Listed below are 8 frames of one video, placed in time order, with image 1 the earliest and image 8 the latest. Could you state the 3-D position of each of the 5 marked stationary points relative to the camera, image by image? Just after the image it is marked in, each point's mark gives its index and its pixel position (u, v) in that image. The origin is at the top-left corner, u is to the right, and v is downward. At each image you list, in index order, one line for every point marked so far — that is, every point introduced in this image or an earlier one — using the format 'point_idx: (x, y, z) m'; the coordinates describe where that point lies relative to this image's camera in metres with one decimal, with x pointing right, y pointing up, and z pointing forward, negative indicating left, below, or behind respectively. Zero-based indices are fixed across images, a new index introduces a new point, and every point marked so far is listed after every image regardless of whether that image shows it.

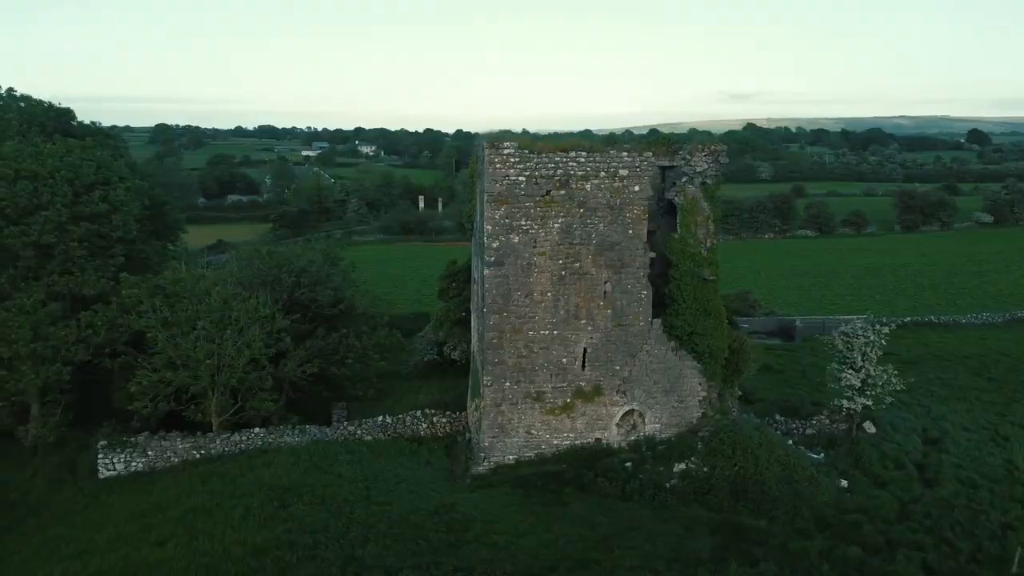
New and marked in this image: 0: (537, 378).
0: (+0.4, -1.4, +12.9) m
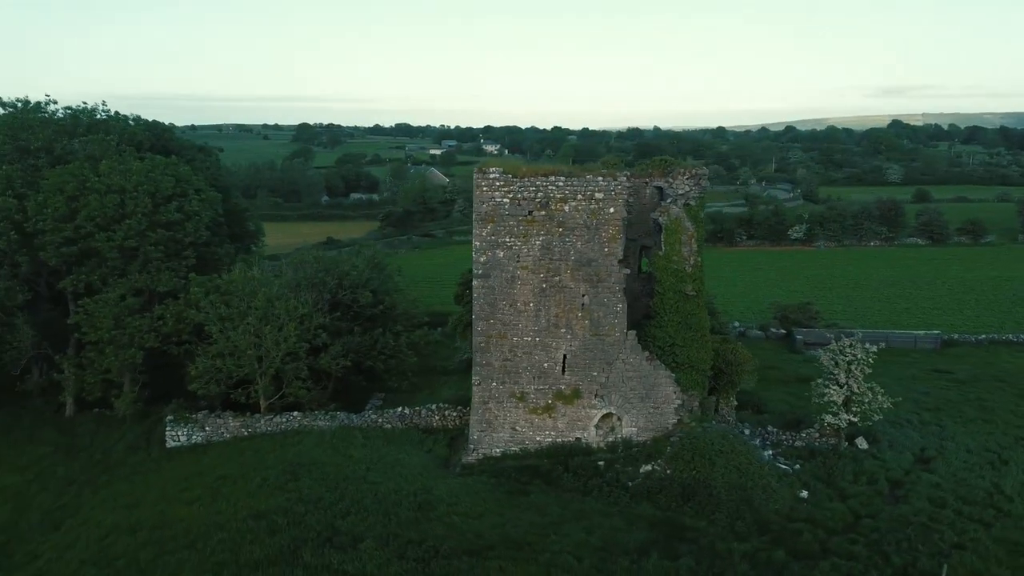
0: (+0.2, -1.6, +14.3) m
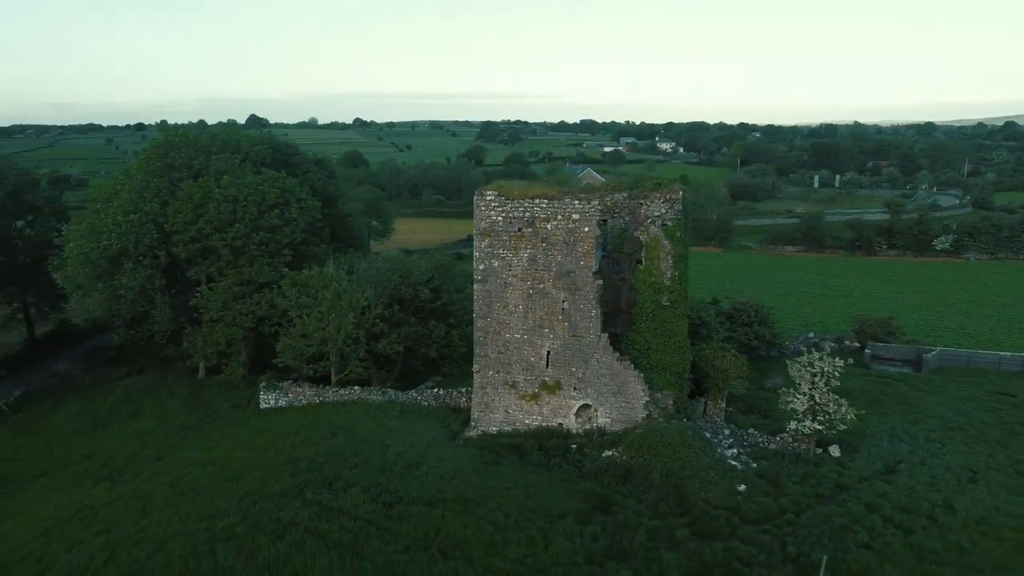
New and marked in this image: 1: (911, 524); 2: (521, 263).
0: (0.0, -1.7, +16.8) m
1: (+6.9, -4.1, +14.0) m
2: (+0.2, +0.5, +16.4) m
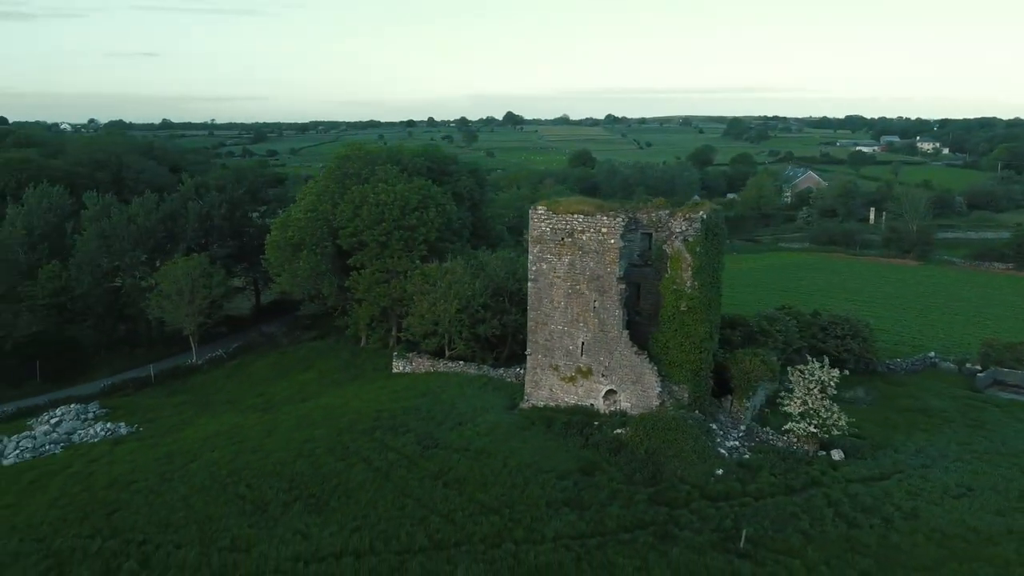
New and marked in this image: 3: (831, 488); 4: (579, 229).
0: (+1.1, -1.7, +20.2) m
1: (+6.7, -4.5, +15.5) m
2: (+1.2, +0.5, +19.7) m
3: (+6.6, -4.1, +16.6) m
4: (+1.6, +1.4, +19.3) m
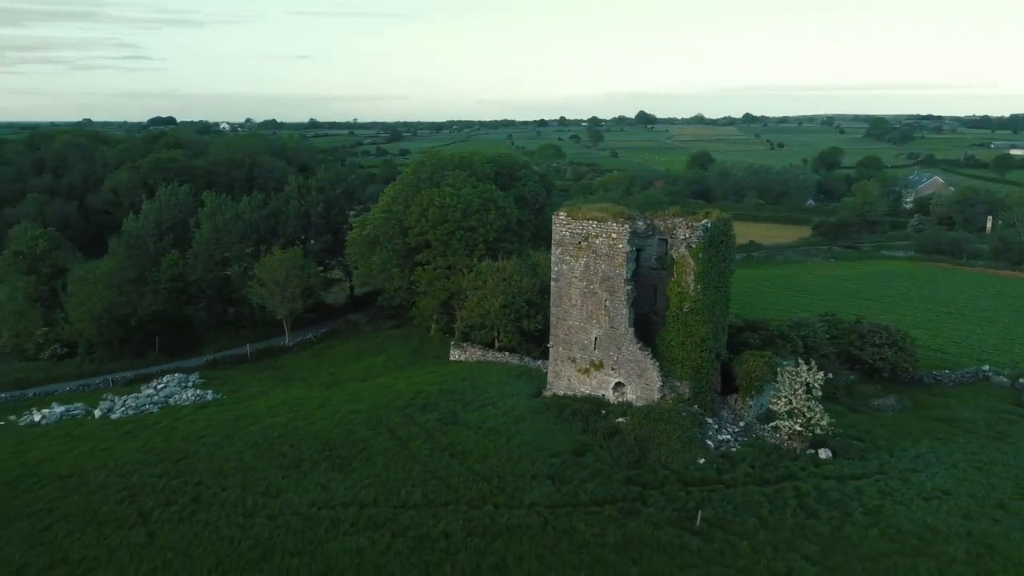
0: (+1.7, -1.7, +22.2) m
1: (+6.4, -4.6, +16.6) m
2: (+1.8, +0.5, +21.6) m
3: (+6.4, -4.3, +17.8) m
4: (+2.1, +1.4, +21.1) m
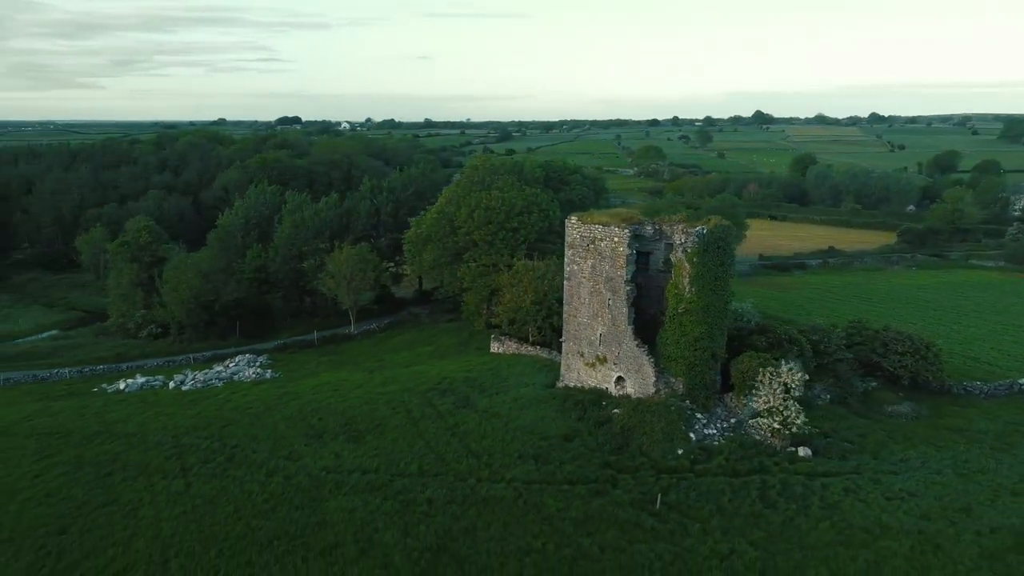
0: (+2.0, -1.6, +23.8) m
1: (+5.8, -4.7, +17.7) m
2: (+2.2, +0.6, +23.2) m
3: (+6.1, -4.4, +18.8) m
4: (+2.5, +1.4, +22.7) m
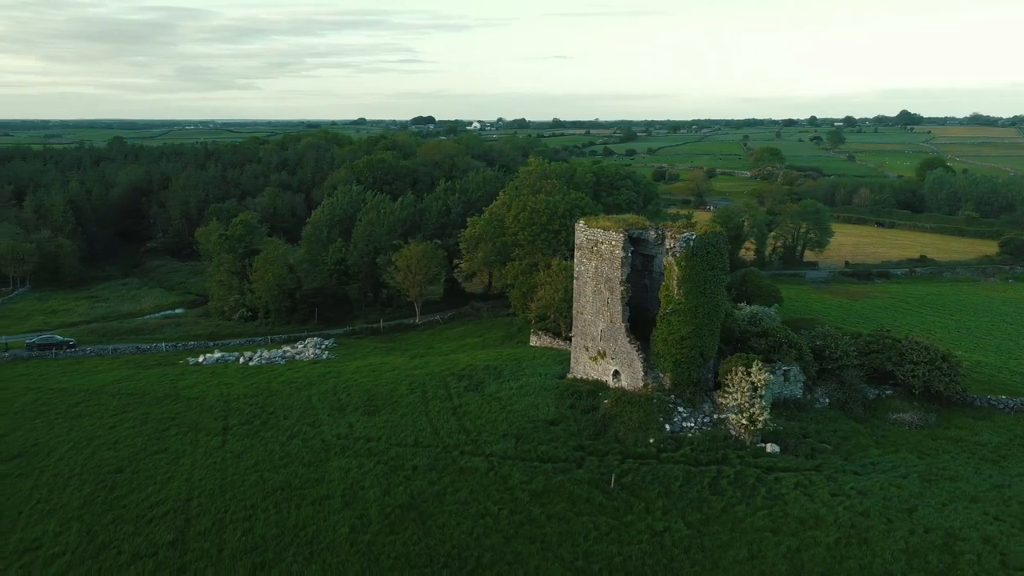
0: (+2.4, -1.6, +25.7) m
1: (+5.1, -4.8, +19.1) m
2: (+2.5, +0.6, +25.1) m
3: (+5.5, -4.5, +20.1) m
4: (+2.7, +1.4, +24.6) m
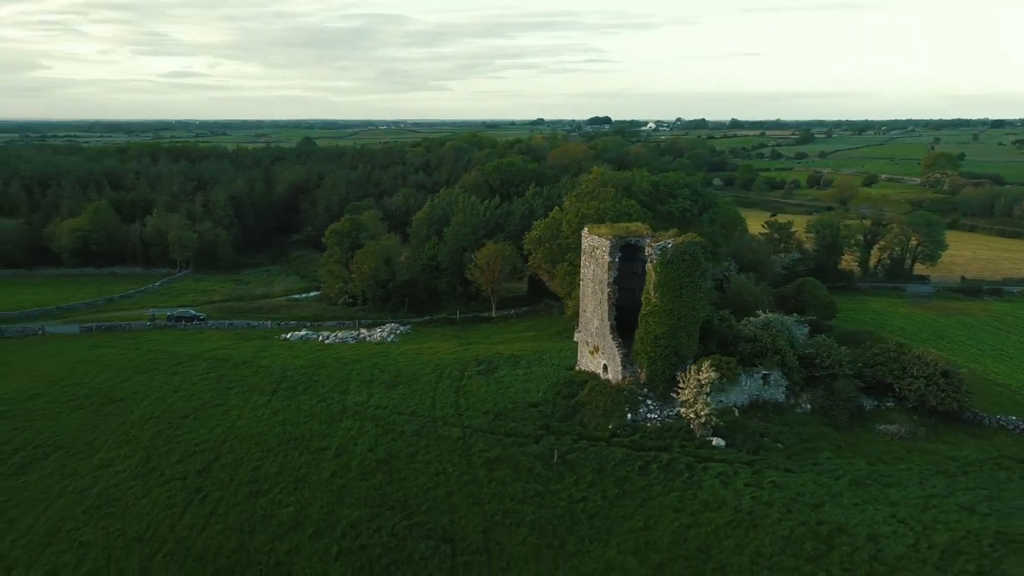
0: (+2.6, -1.6, +28.4) m
1: (+3.7, -4.9, +21.4) m
2: (+2.7, +0.5, +27.8) m
3: (+4.4, -4.6, +22.3) m
4: (+2.9, +1.4, +27.2) m
